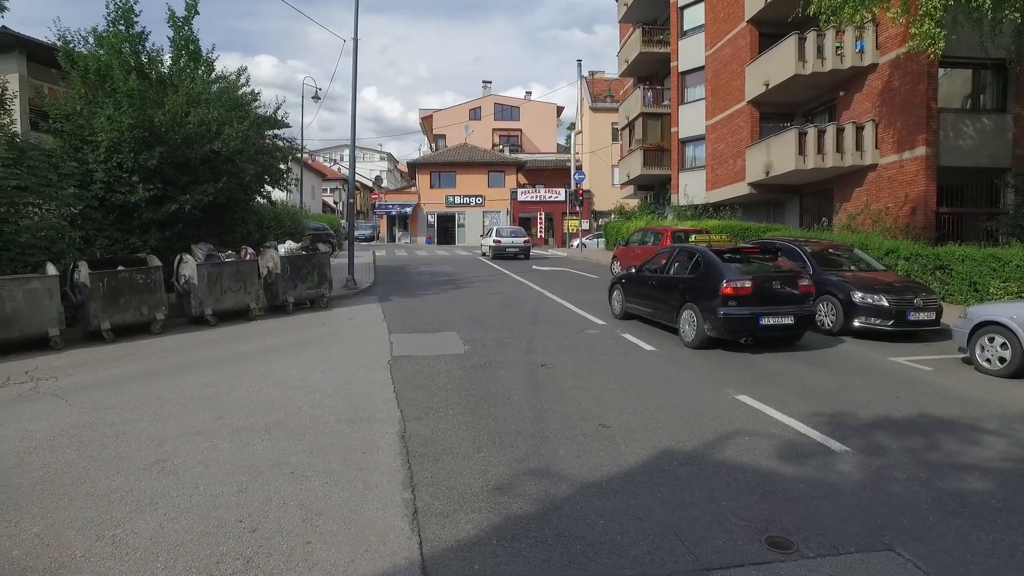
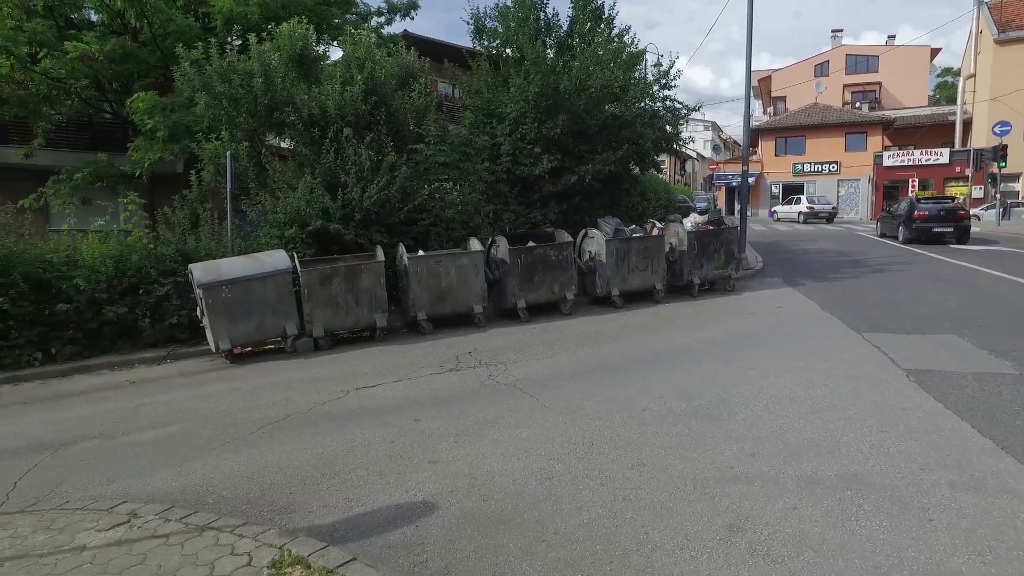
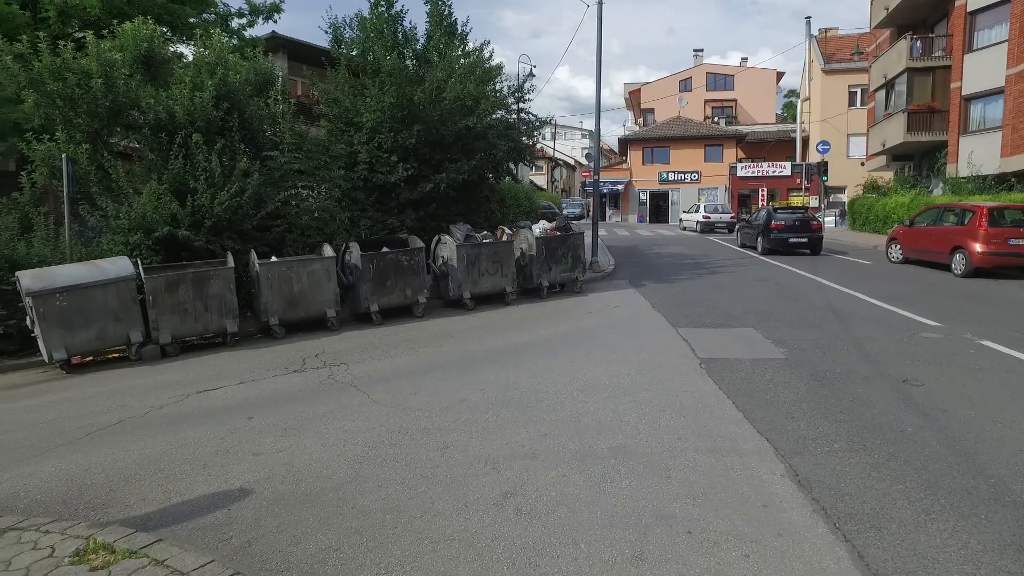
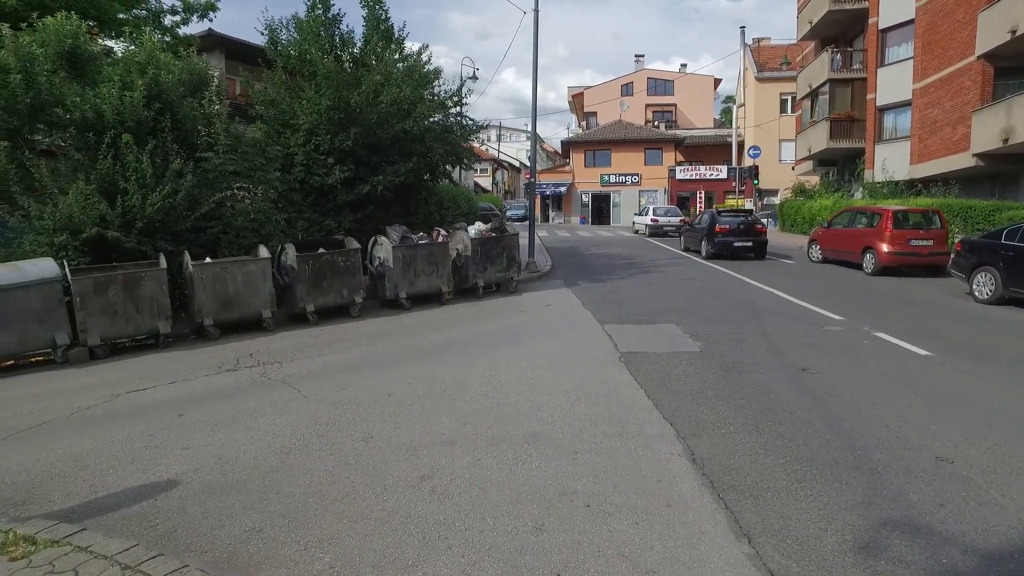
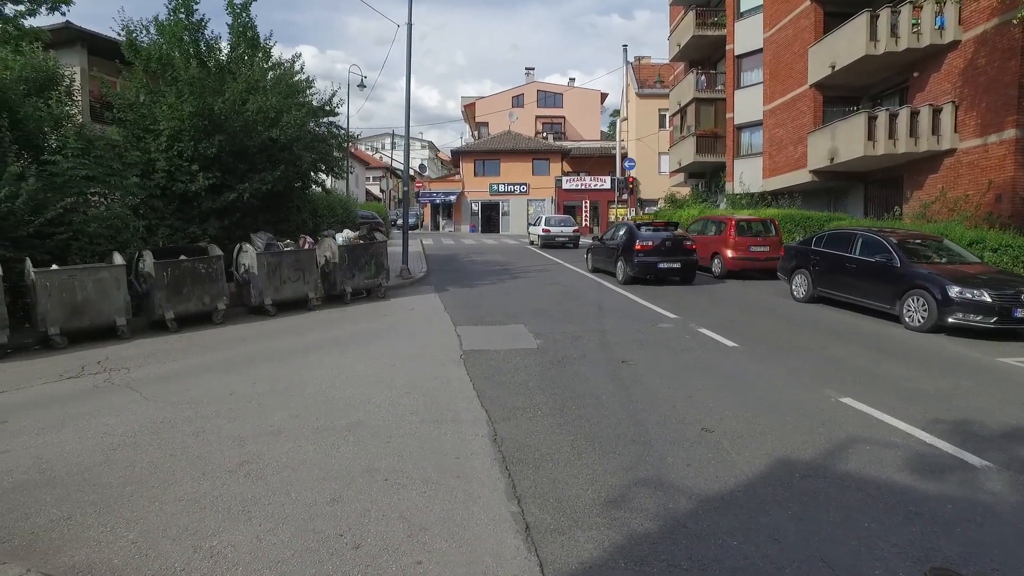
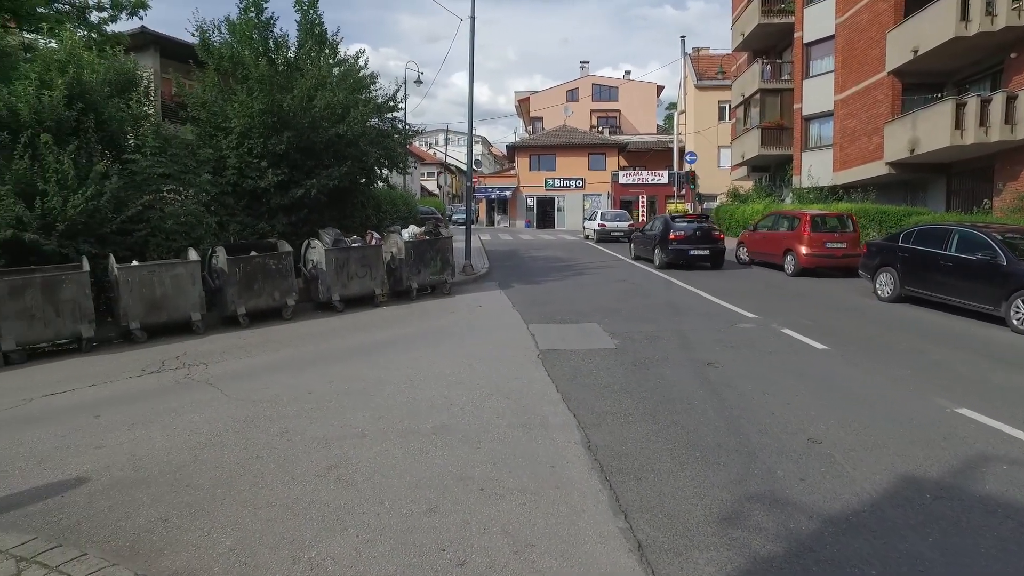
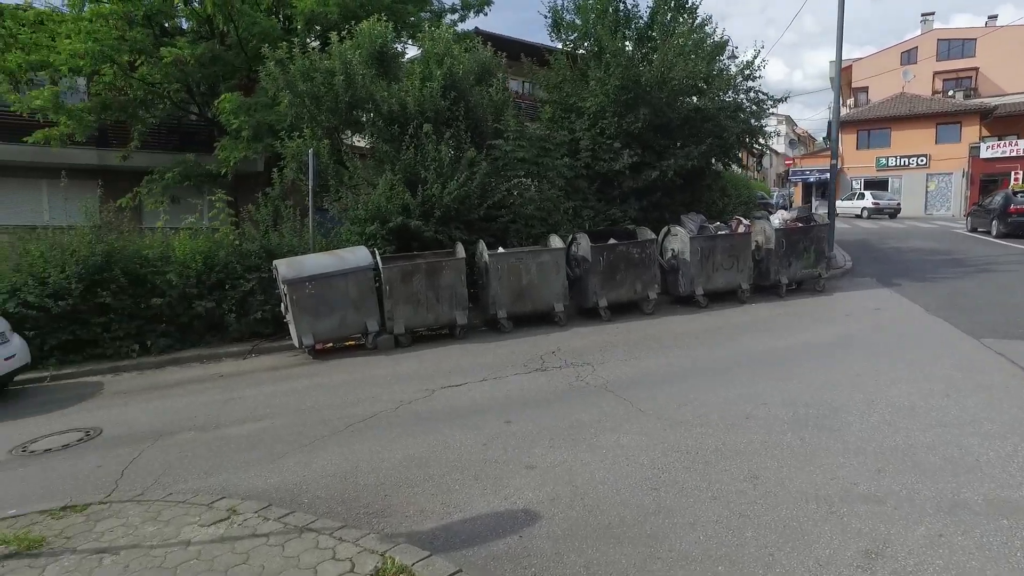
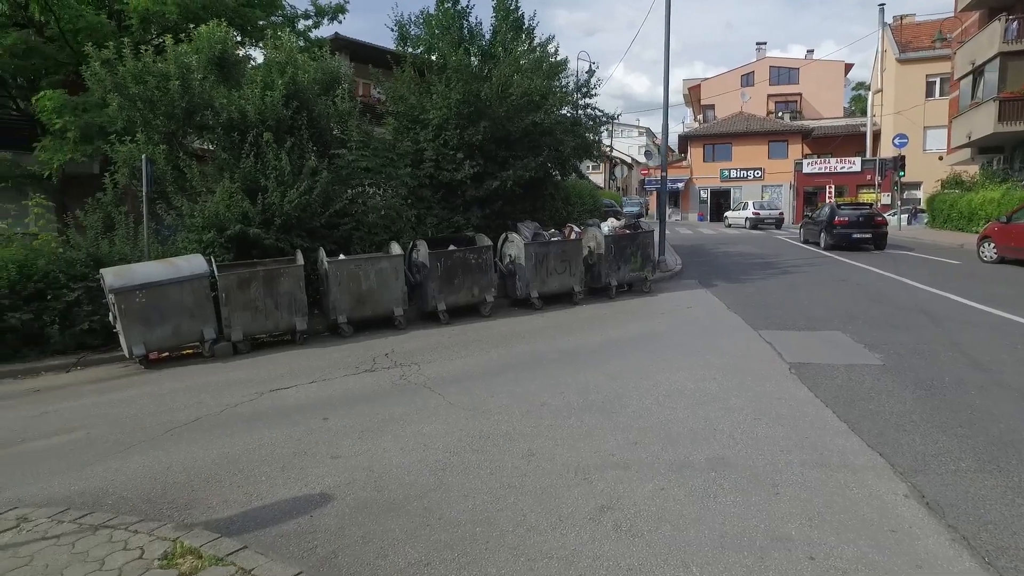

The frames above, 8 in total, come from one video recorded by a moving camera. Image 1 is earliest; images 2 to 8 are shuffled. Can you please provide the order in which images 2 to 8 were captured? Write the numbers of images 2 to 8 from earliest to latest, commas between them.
5, 6, 4, 3, 8, 2, 7
